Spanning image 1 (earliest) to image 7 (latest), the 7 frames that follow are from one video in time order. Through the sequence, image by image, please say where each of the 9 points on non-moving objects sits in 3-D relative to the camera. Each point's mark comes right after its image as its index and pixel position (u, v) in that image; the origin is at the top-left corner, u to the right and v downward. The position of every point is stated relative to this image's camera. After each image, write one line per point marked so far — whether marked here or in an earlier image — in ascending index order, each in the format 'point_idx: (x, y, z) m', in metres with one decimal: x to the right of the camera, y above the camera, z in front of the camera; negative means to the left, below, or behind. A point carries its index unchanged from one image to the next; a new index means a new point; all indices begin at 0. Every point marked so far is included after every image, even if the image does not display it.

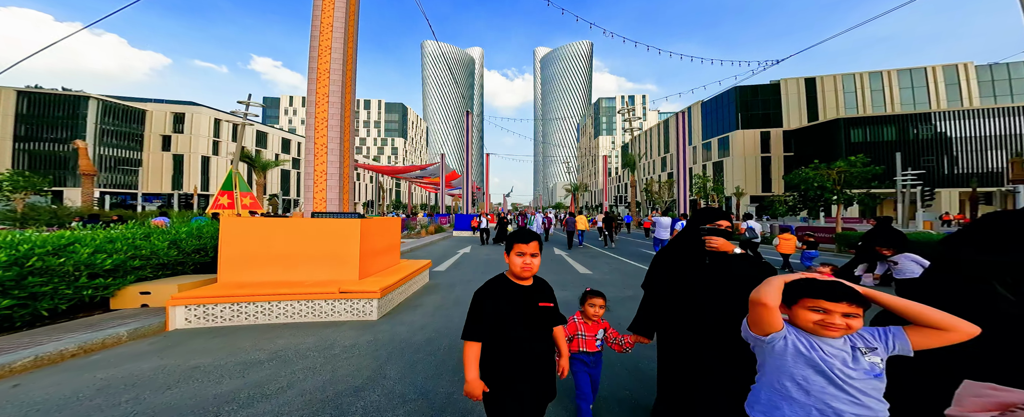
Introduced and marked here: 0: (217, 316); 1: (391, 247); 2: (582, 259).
0: (-3.7, -1.3, +3.8) m
1: (-2.6, -0.9, +6.6) m
2: (+2.8, -2.1, +12.3) m
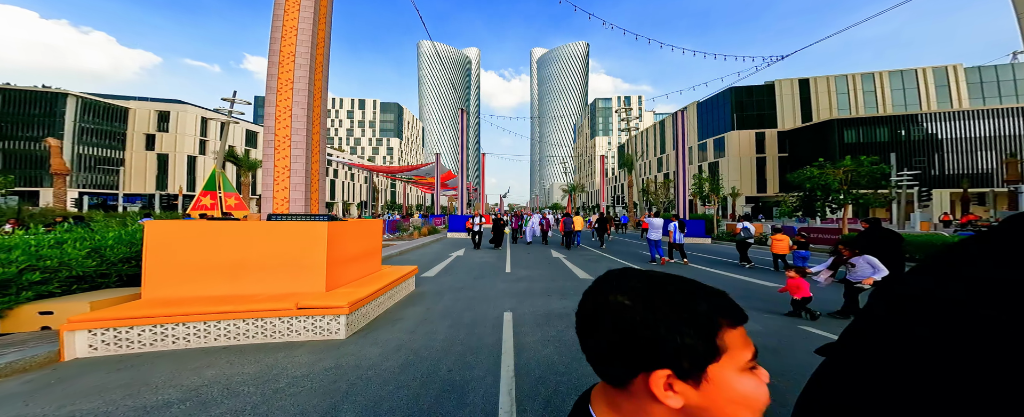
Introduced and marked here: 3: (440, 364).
0: (-3.8, -1.3, +3.1) m
1: (-2.7, -0.9, +5.9) m
2: (+2.6, -2.1, +11.7) m
3: (-0.8, -1.8, +3.5) m
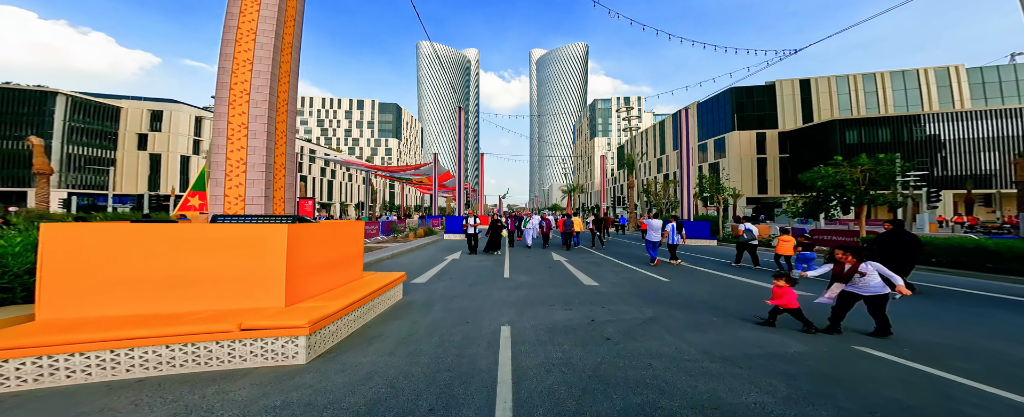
0: (-3.9, -1.3, +2.4) m
1: (-2.8, -0.8, +5.1) m
2: (+2.5, -2.1, +11.0) m
3: (-0.8, -1.8, +2.8) m
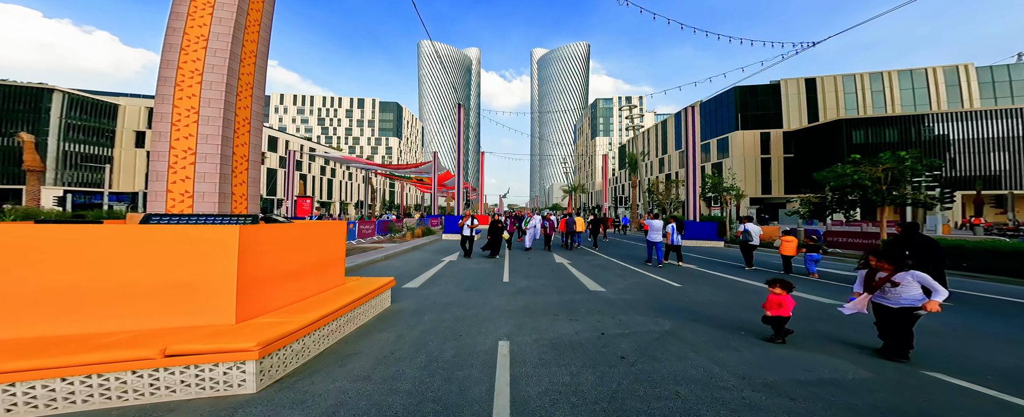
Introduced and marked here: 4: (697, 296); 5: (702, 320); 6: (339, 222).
0: (-3.9, -1.3, +1.8) m
1: (-2.8, -0.8, +4.5) m
2: (+2.5, -2.1, +10.3) m
3: (-0.9, -1.7, +2.2) m
4: (+4.0, -1.9, +6.5) m
5: (+3.1, -1.8, +5.0) m
6: (-2.8, -0.2, +4.9) m
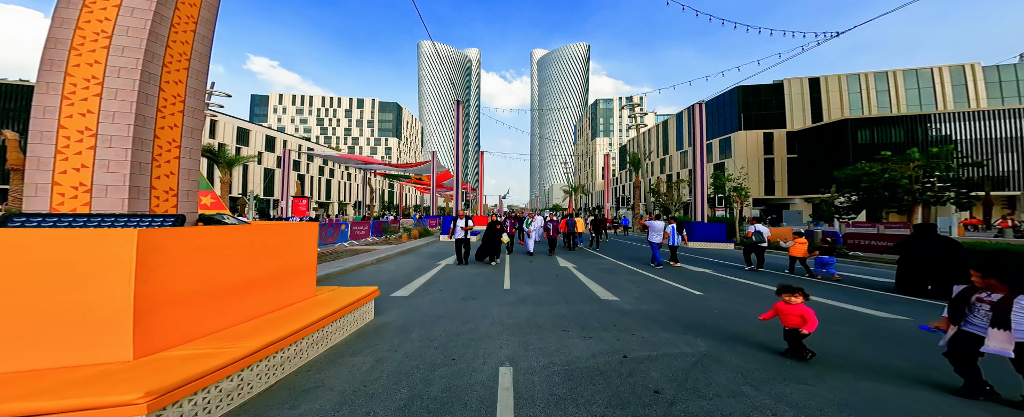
0: (-3.8, -1.2, +1.0) m
1: (-2.7, -0.8, +3.8) m
2: (+2.6, -2.1, +9.5) m
3: (-0.8, -1.7, +1.4) m
4: (+4.0, -1.8, +5.7) m
5: (+3.2, -1.8, +4.2) m
6: (-2.7, -0.2, +4.1) m
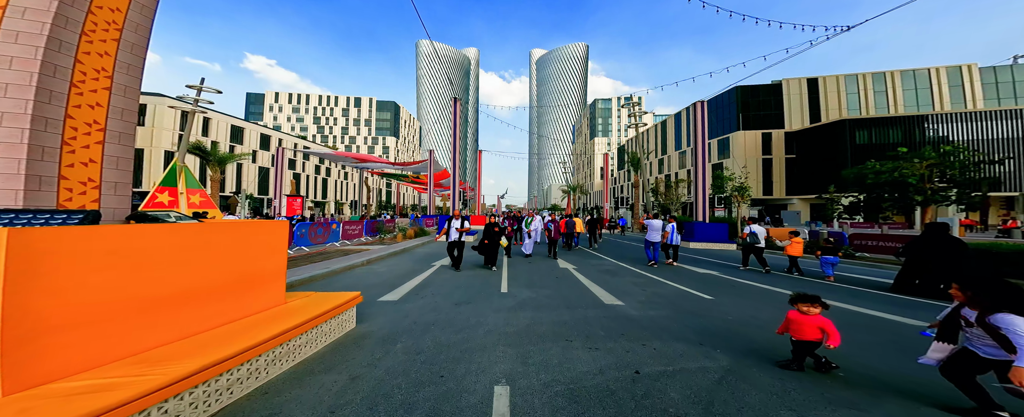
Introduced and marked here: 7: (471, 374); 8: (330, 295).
0: (-3.8, -1.2, +0.5) m
1: (-2.8, -0.7, +3.3) m
2: (+2.5, -2.0, +9.1) m
3: (-0.8, -1.6, +0.9) m
4: (+4.0, -1.8, +5.3) m
5: (+3.1, -1.8, +3.7) m
6: (-2.8, -0.1, +3.6) m
7: (-0.4, -1.8, +3.2) m
8: (-2.6, -1.2, +4.3) m
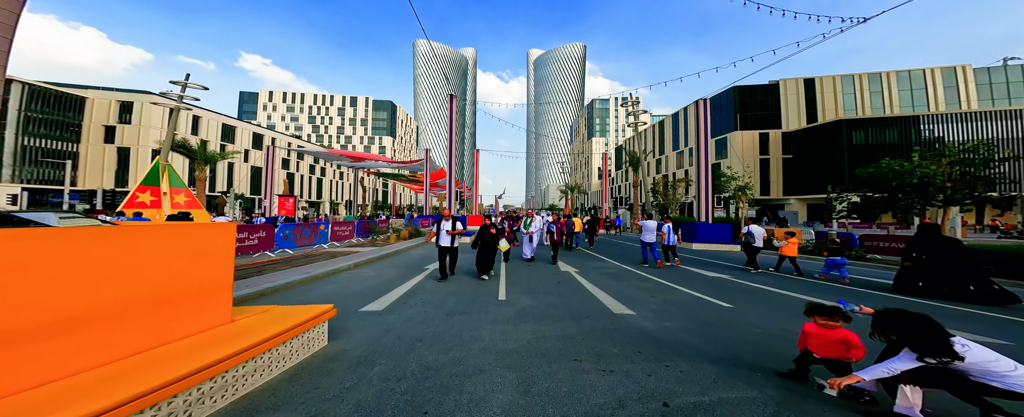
0: (-3.8, -1.1, -0.1) m
1: (-2.8, -0.7, +2.6) m
2: (+2.4, -2.0, +8.5) m
3: (-0.8, -1.6, +0.3) m
4: (+4.0, -1.8, +4.7) m
5: (+3.1, -1.7, +3.2) m
6: (-2.8, -0.1, +3.0) m
7: (-0.4, -1.7, +2.6) m
8: (-2.6, -1.2, +3.7) m
